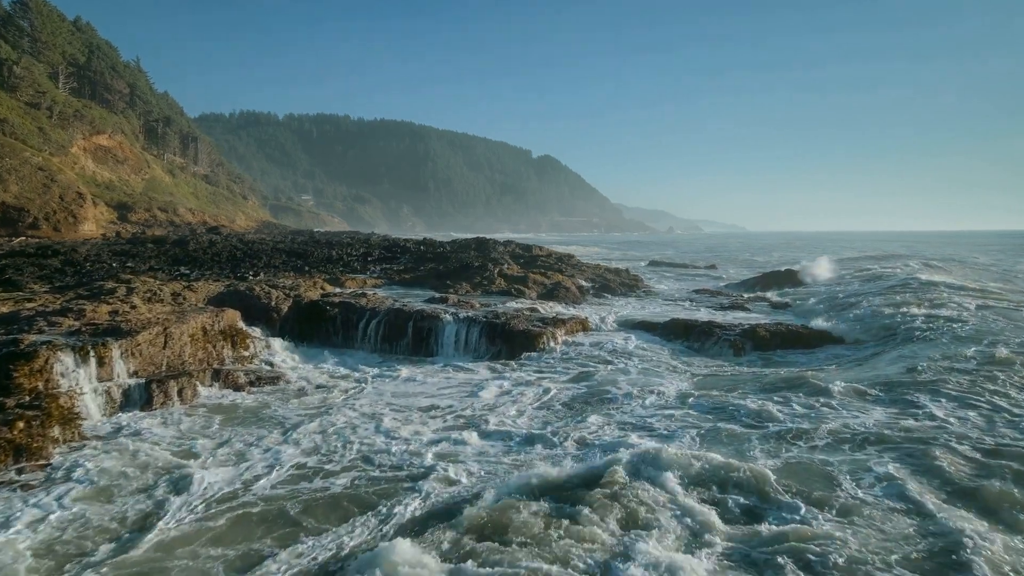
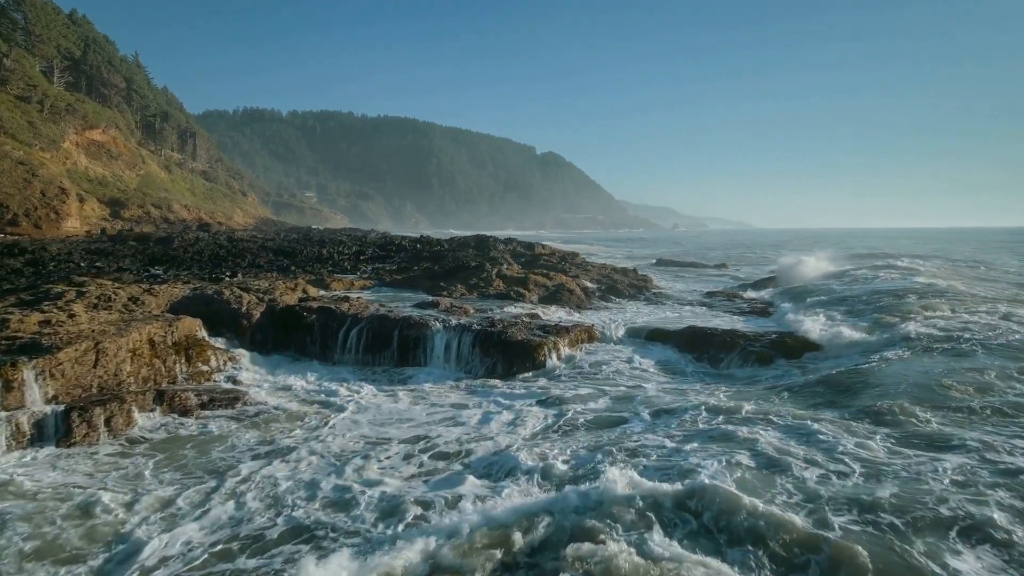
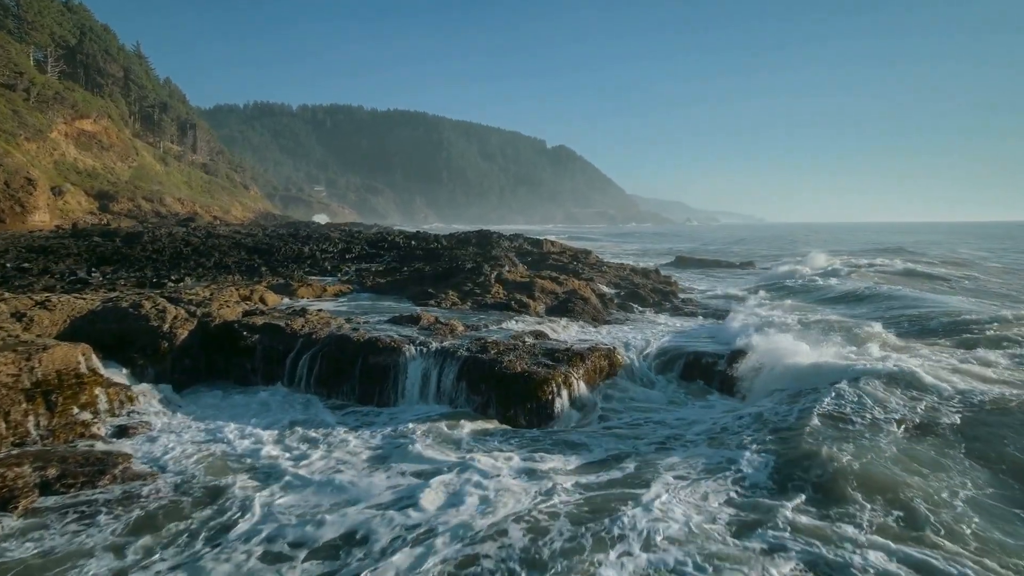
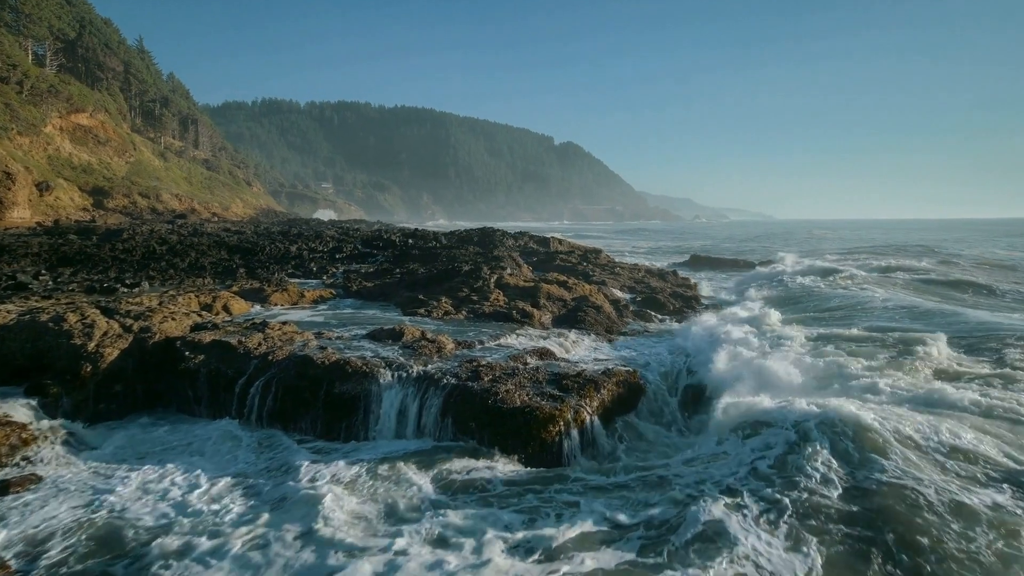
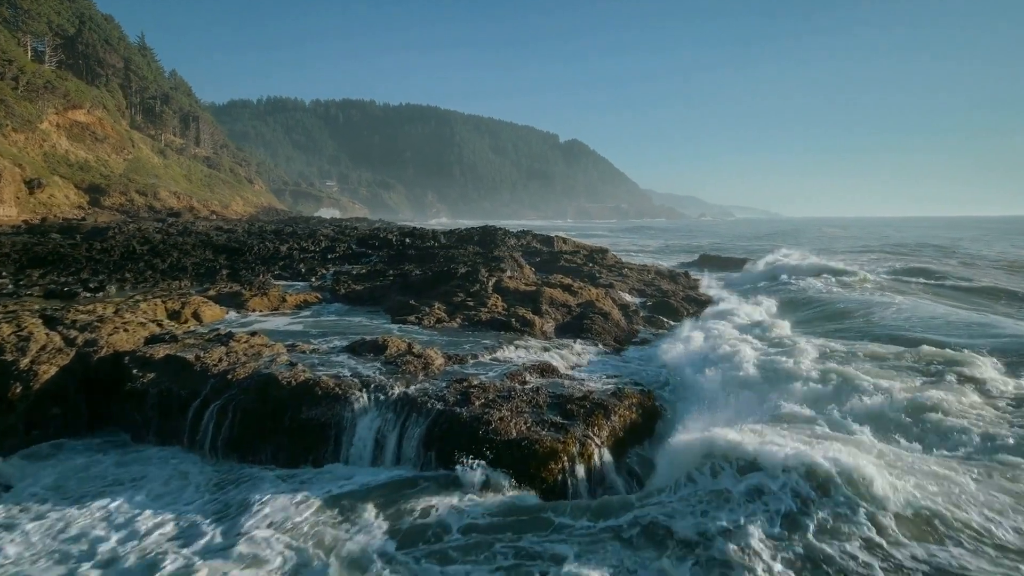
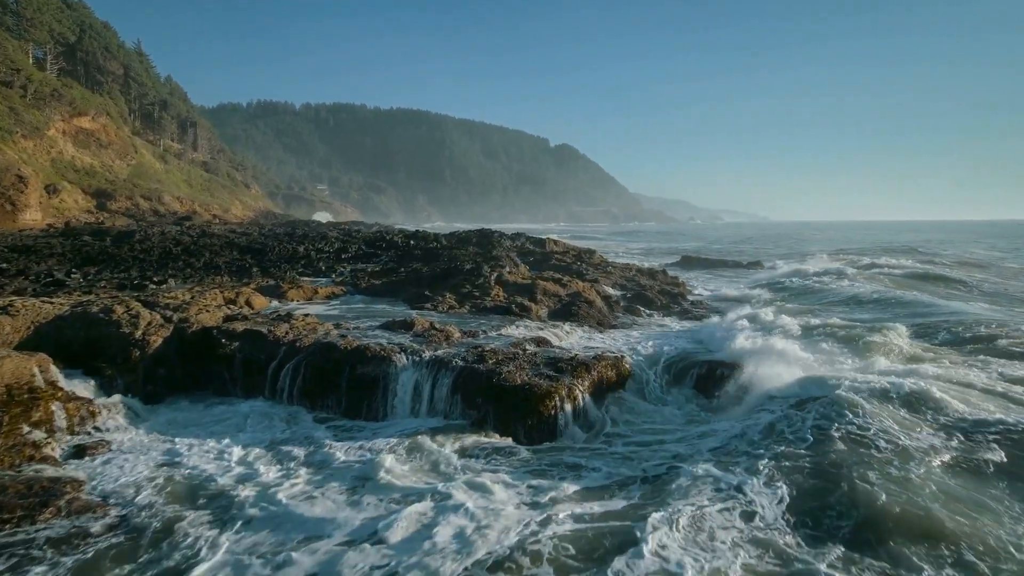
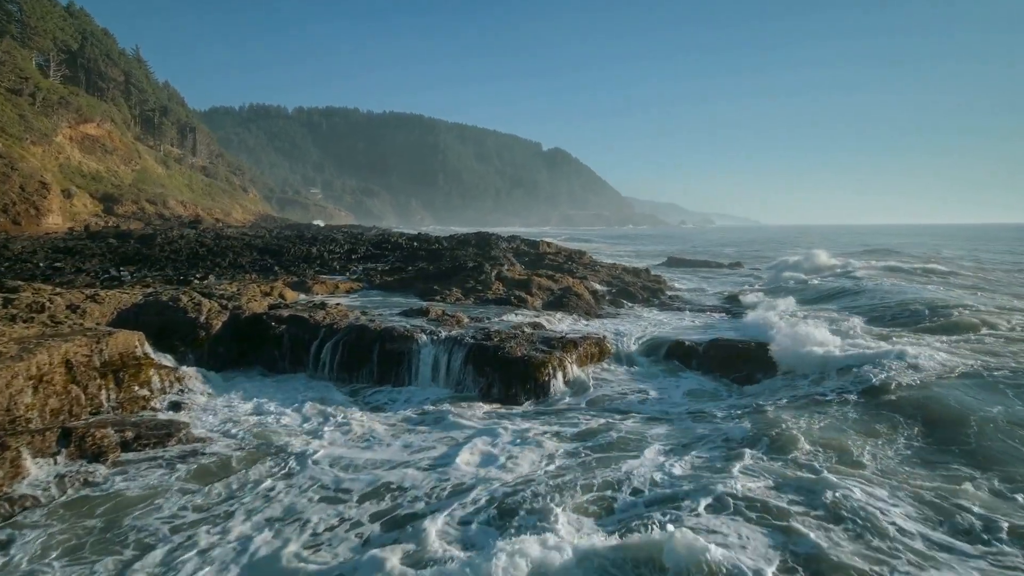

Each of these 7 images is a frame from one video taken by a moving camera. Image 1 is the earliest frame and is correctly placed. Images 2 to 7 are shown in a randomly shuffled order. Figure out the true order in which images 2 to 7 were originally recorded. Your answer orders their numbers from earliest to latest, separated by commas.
2, 7, 3, 6, 4, 5
